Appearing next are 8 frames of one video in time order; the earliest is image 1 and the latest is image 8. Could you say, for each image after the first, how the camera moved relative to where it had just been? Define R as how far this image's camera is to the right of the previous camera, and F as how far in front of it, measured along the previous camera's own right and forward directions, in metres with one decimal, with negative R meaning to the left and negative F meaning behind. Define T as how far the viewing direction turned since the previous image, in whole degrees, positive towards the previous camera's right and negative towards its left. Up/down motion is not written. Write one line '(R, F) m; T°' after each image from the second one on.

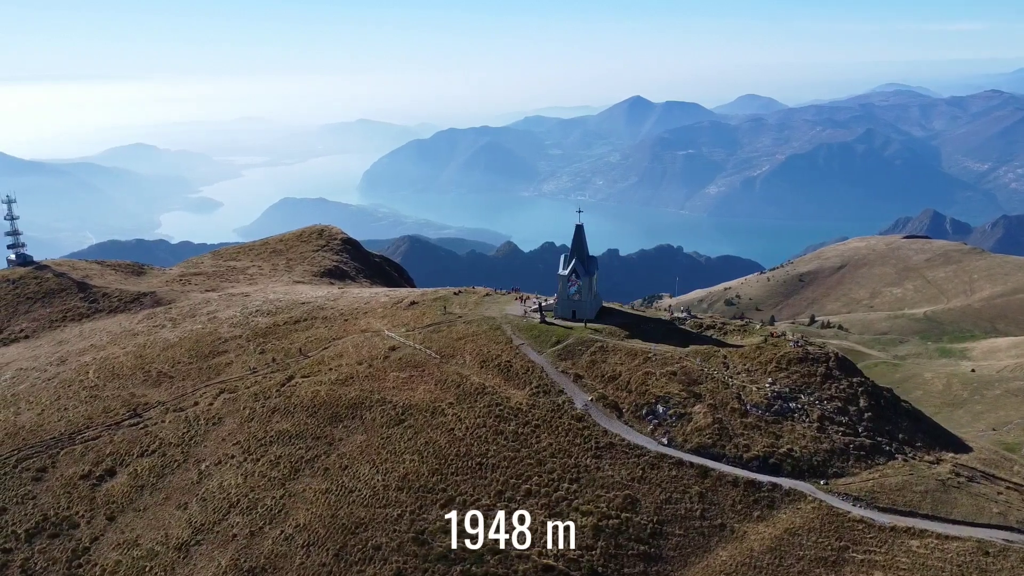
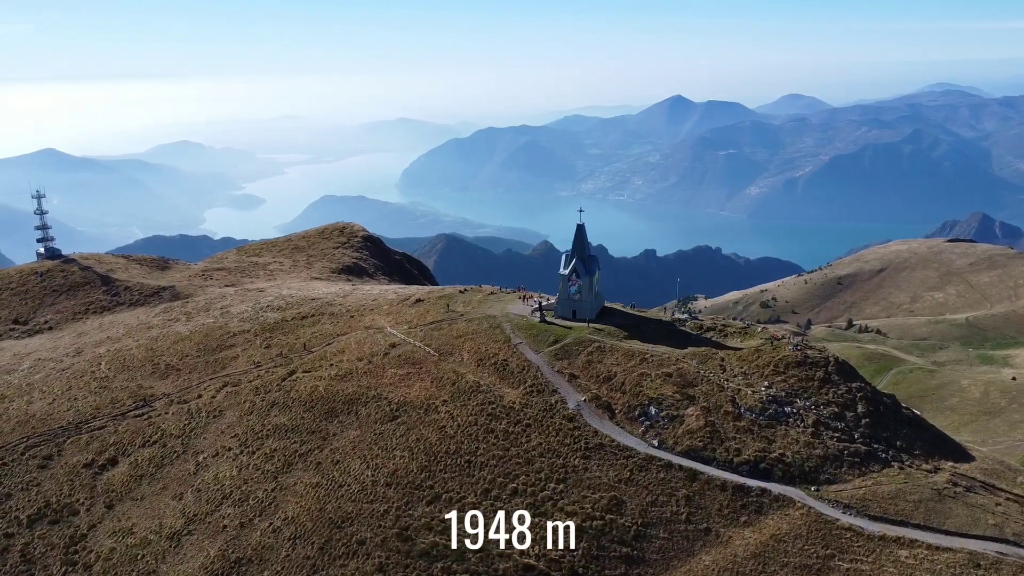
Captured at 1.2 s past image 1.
(+1.5, +0.1) m; -2°
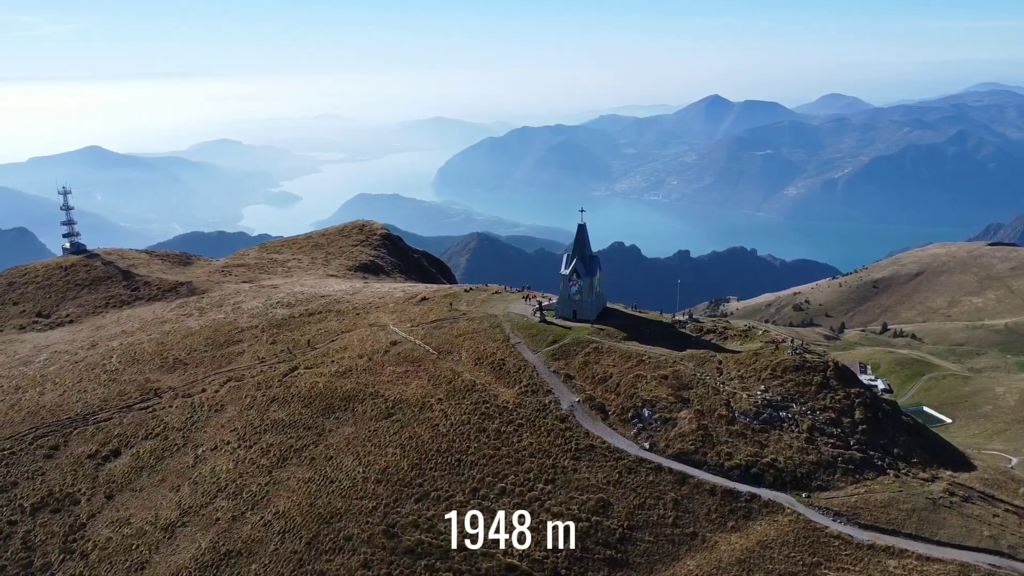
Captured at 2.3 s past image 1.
(+1.3, +0.1) m; -2°
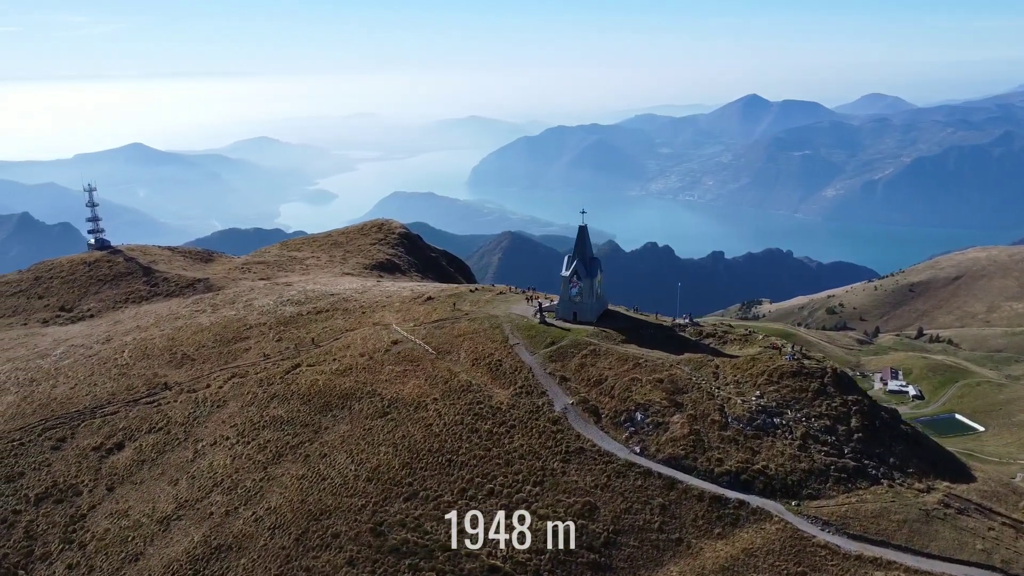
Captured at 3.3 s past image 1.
(+1.3, 0.0) m; -2°
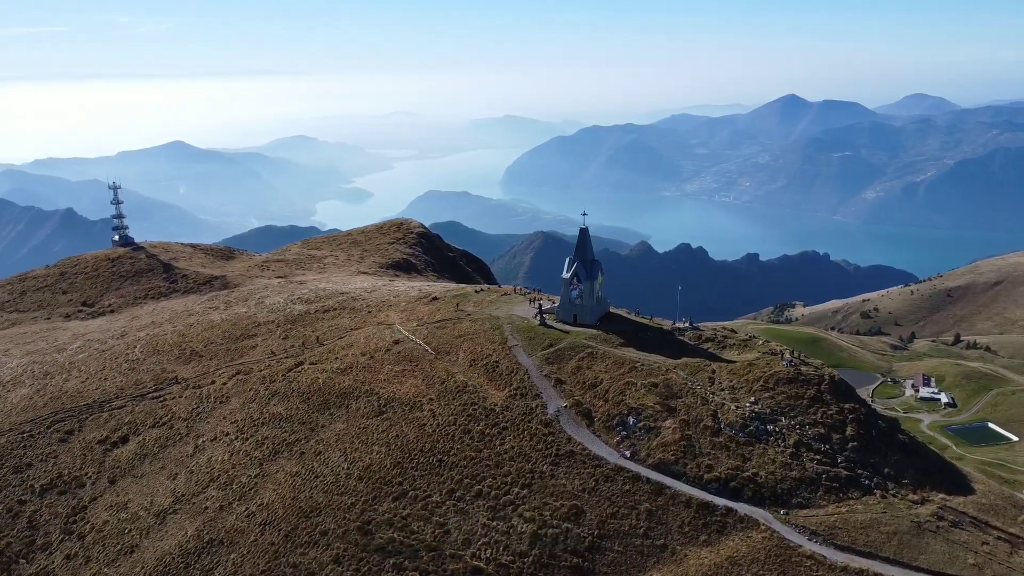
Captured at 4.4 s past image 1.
(+1.3, 0.0) m; -2°
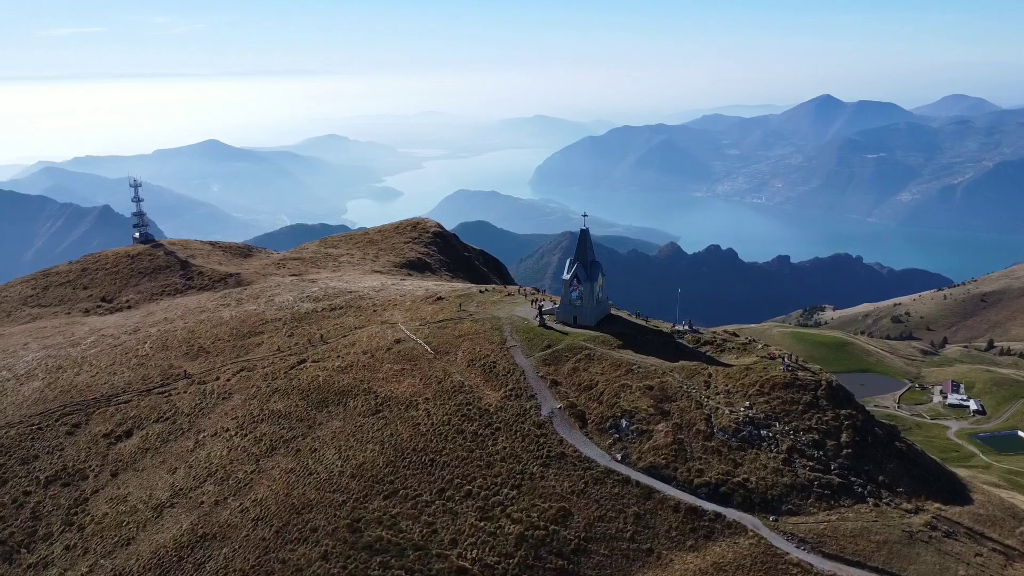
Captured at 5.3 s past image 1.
(+1.2, 0.0) m; -2°
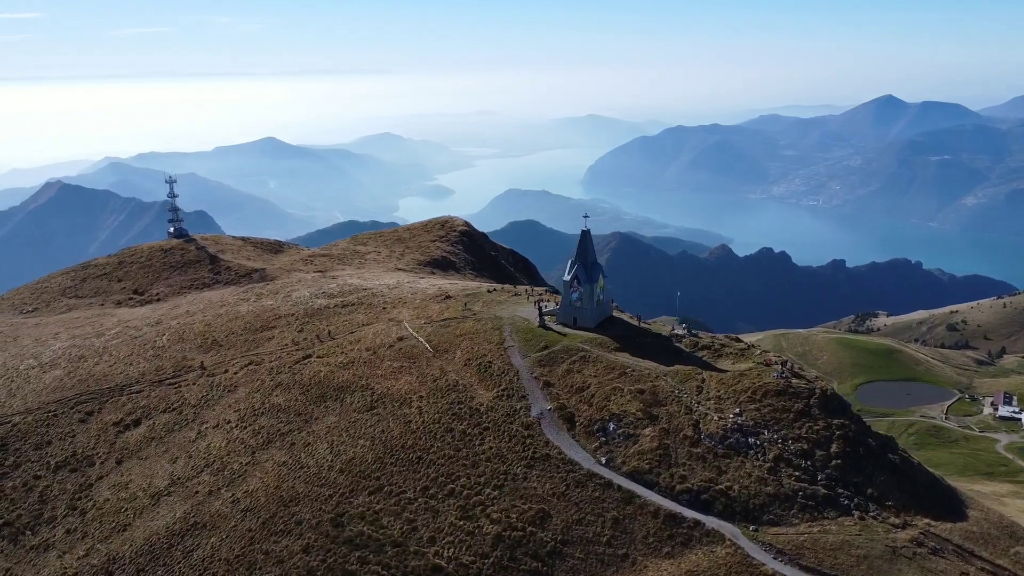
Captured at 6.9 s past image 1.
(+2.0, 0.0) m; -3°
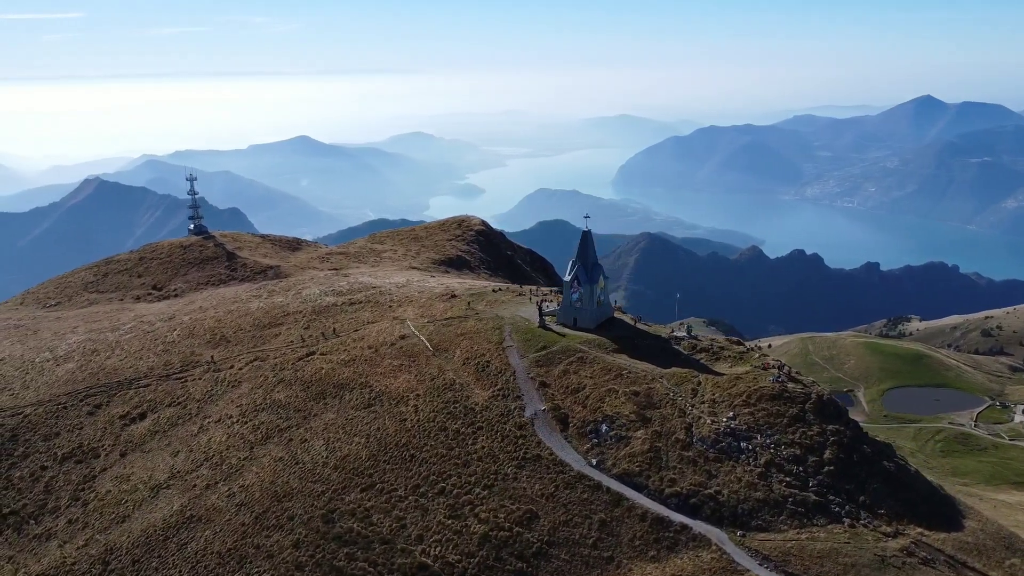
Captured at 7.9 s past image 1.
(+1.2, 0.0) m; -2°
